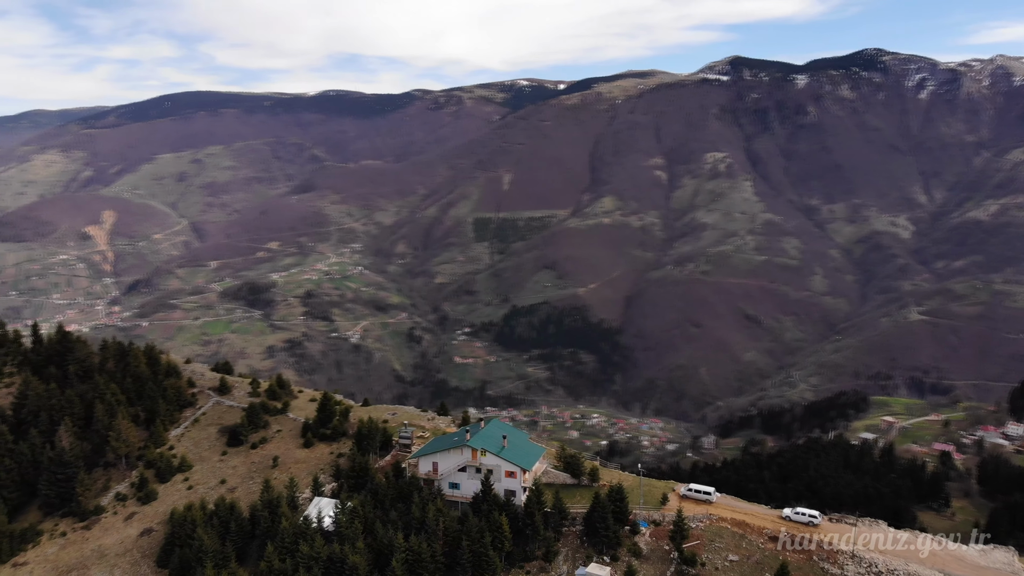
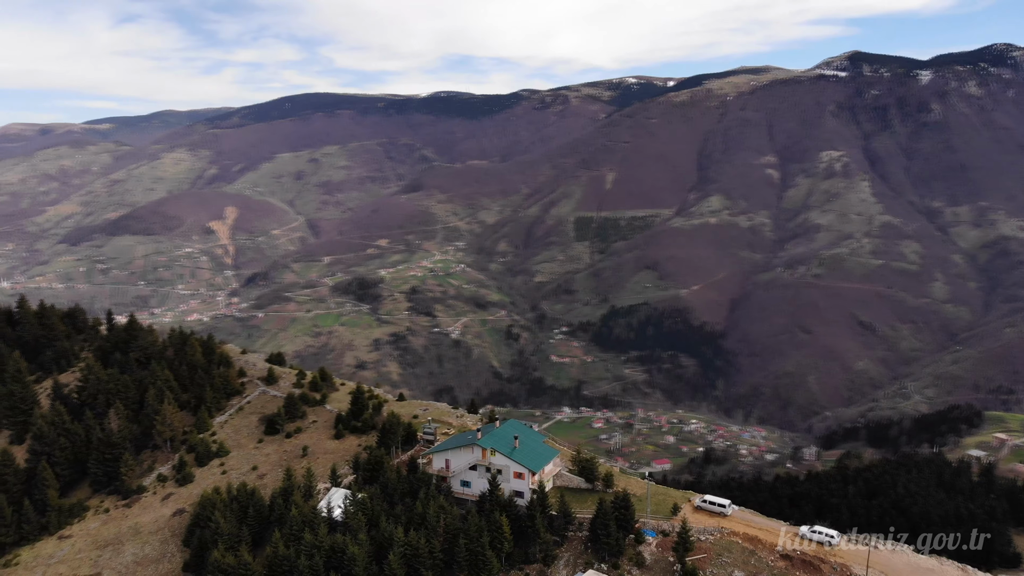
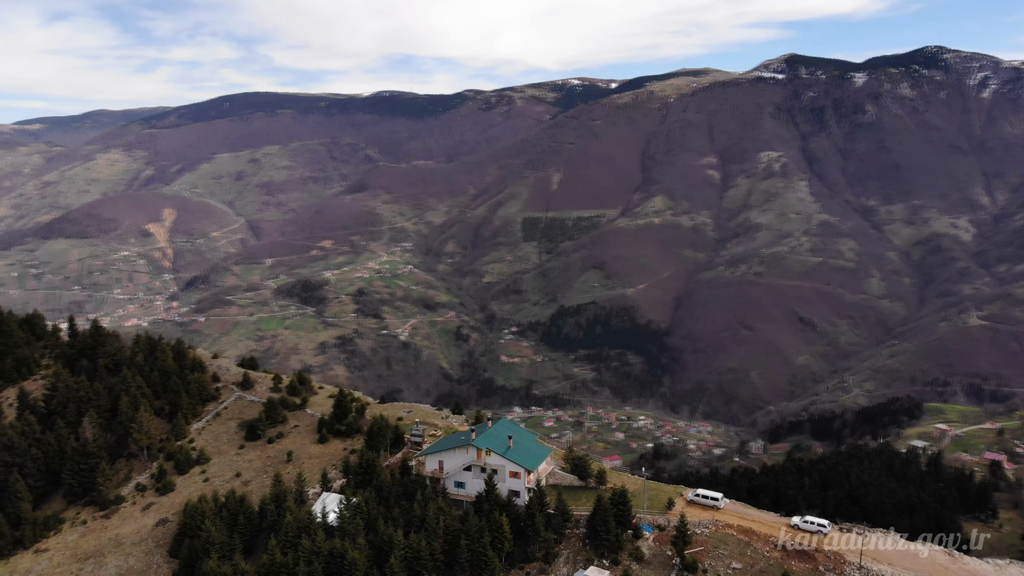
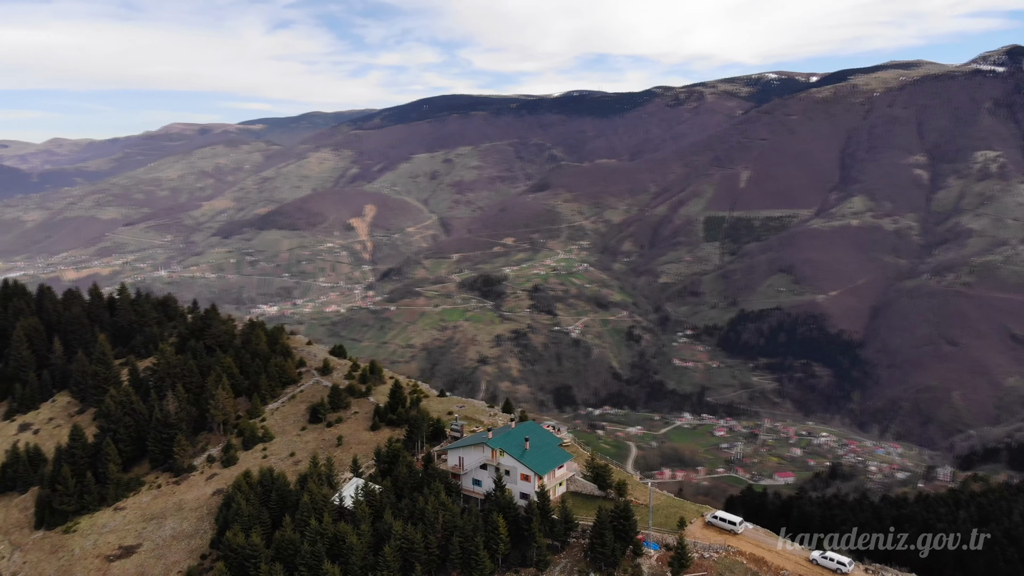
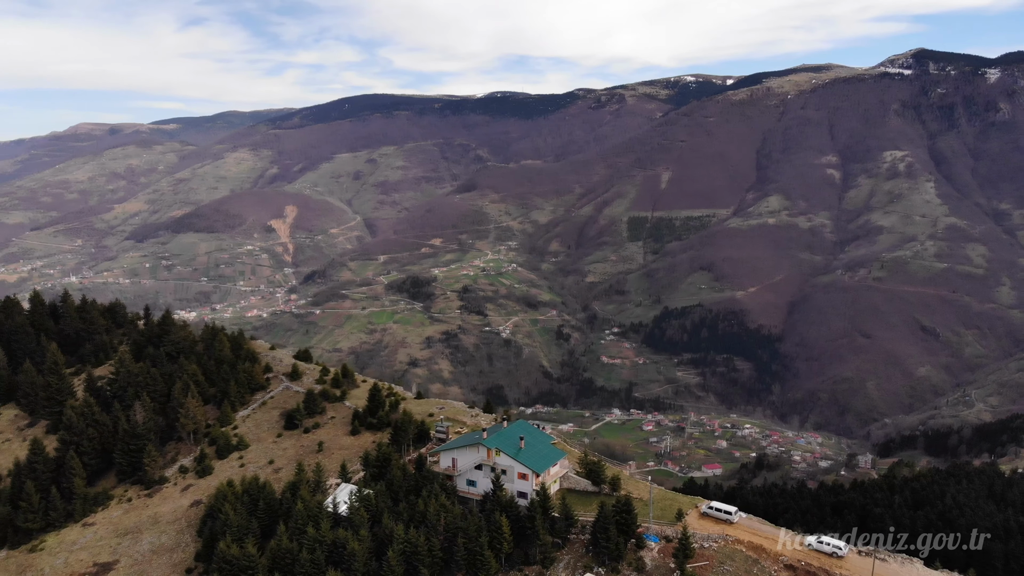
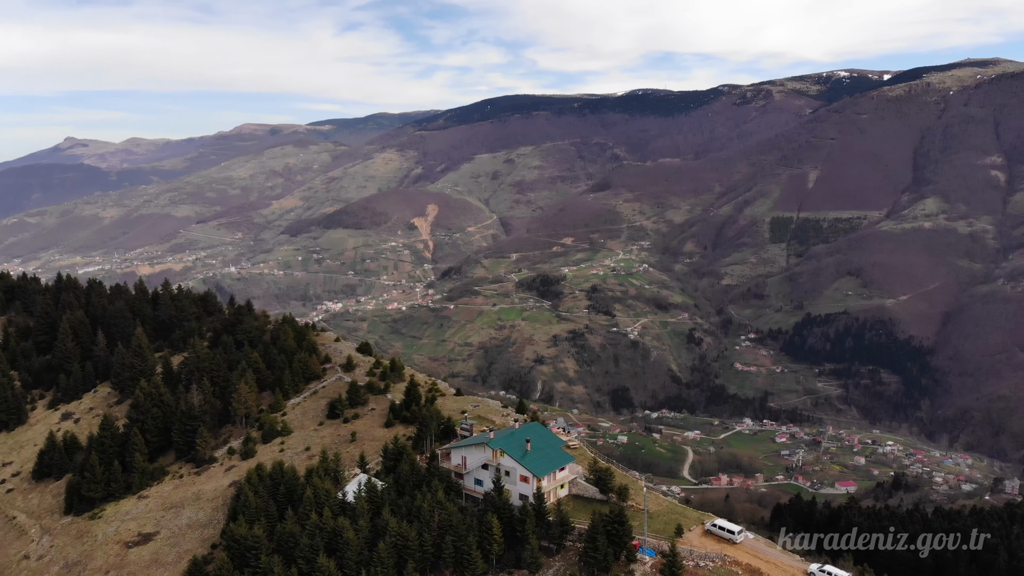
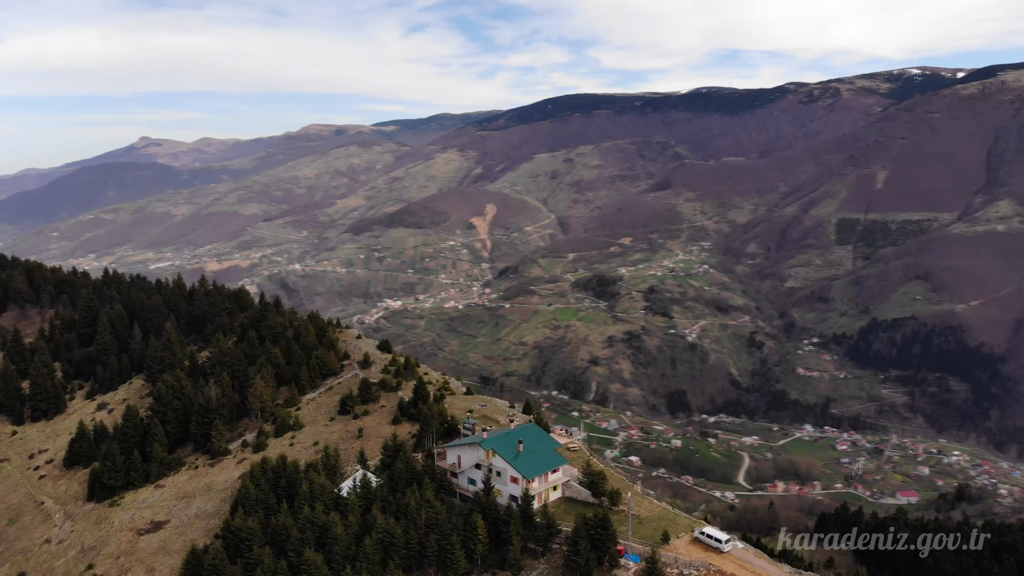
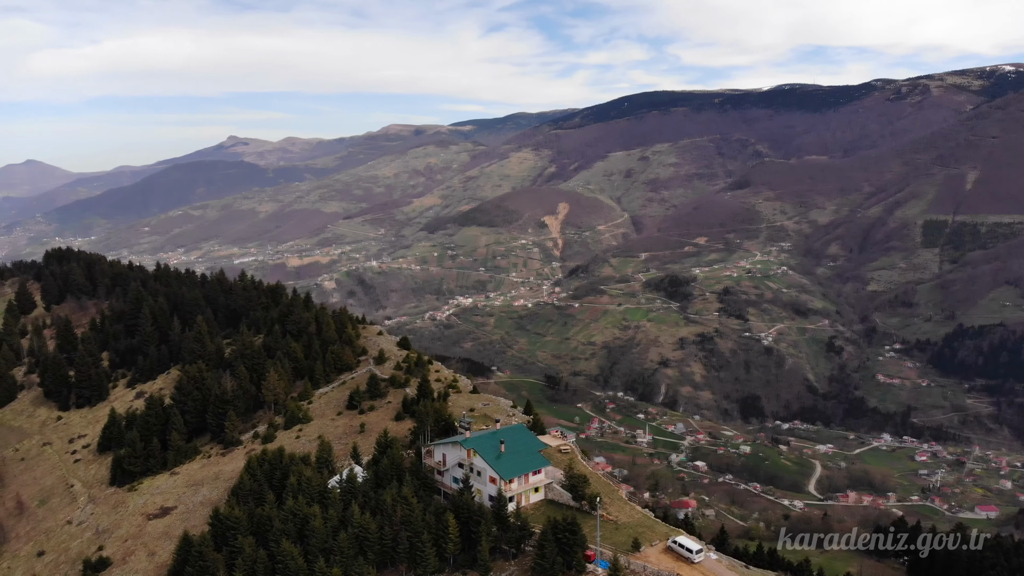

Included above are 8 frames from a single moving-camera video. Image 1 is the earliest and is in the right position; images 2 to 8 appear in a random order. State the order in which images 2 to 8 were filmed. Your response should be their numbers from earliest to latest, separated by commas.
3, 2, 5, 4, 6, 7, 8
